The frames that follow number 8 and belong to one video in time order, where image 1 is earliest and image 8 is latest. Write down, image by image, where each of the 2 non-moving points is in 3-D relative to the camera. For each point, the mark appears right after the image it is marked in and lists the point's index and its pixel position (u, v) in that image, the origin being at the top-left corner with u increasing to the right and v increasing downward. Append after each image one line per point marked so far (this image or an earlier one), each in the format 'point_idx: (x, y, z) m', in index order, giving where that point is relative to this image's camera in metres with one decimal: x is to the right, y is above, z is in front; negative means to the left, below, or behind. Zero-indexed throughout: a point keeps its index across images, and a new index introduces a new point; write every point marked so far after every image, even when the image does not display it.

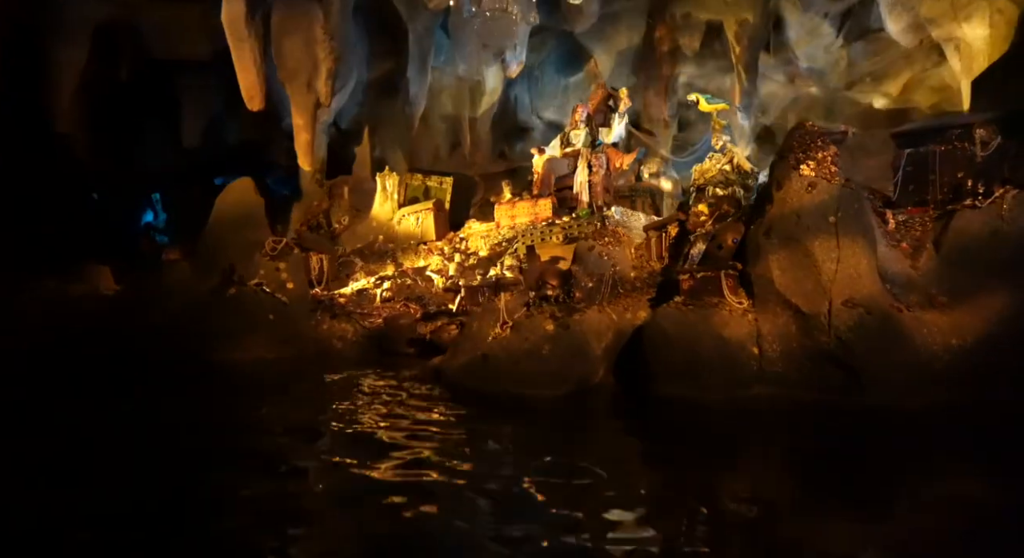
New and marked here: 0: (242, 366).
0: (-3.2, -1.1, +8.6) m
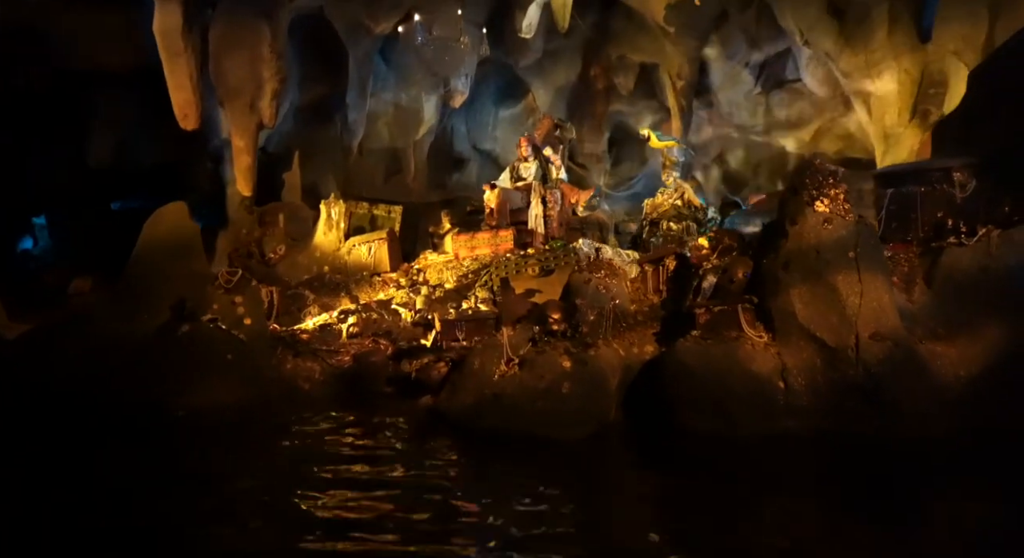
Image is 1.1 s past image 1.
0: (-3.3, -1.4, +7.8) m
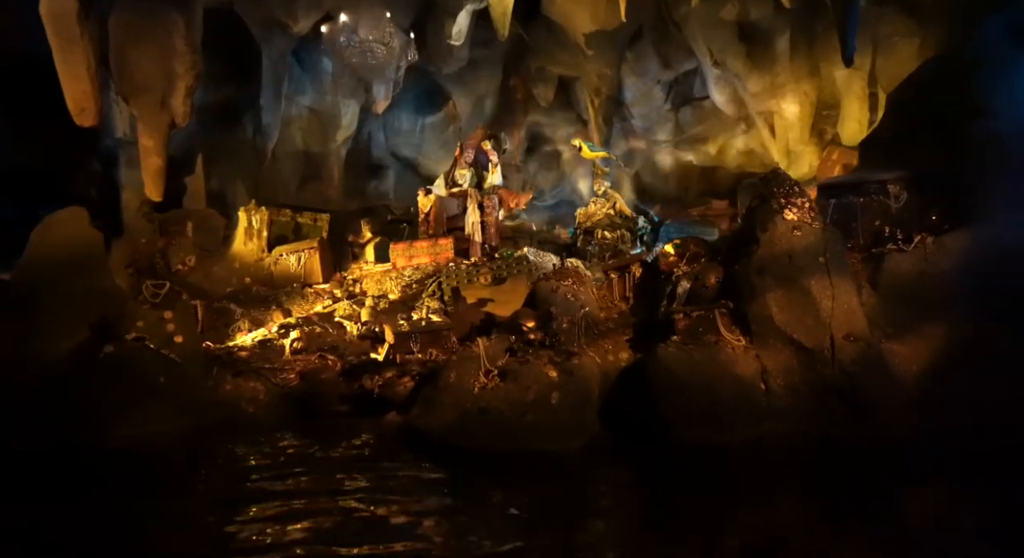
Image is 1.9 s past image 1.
0: (-3.6, -1.6, +7.0) m
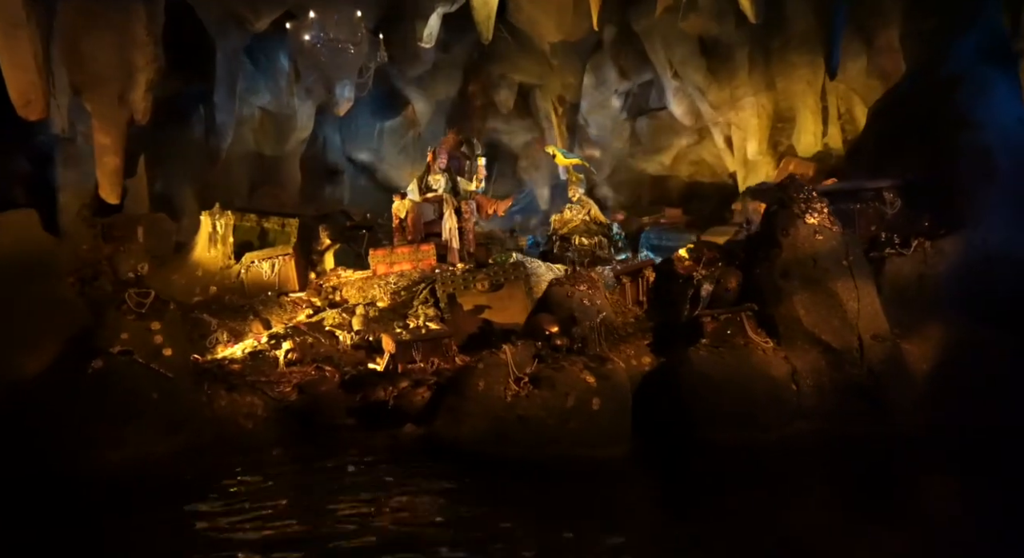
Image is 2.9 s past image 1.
0: (-3.4, -1.6, +6.4) m
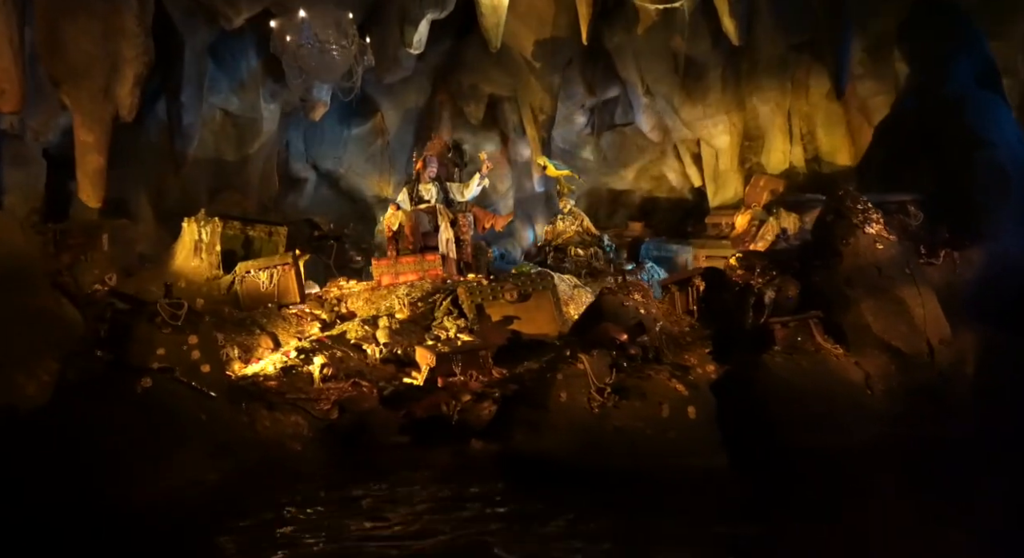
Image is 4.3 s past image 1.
0: (-2.6, -1.7, +5.8) m
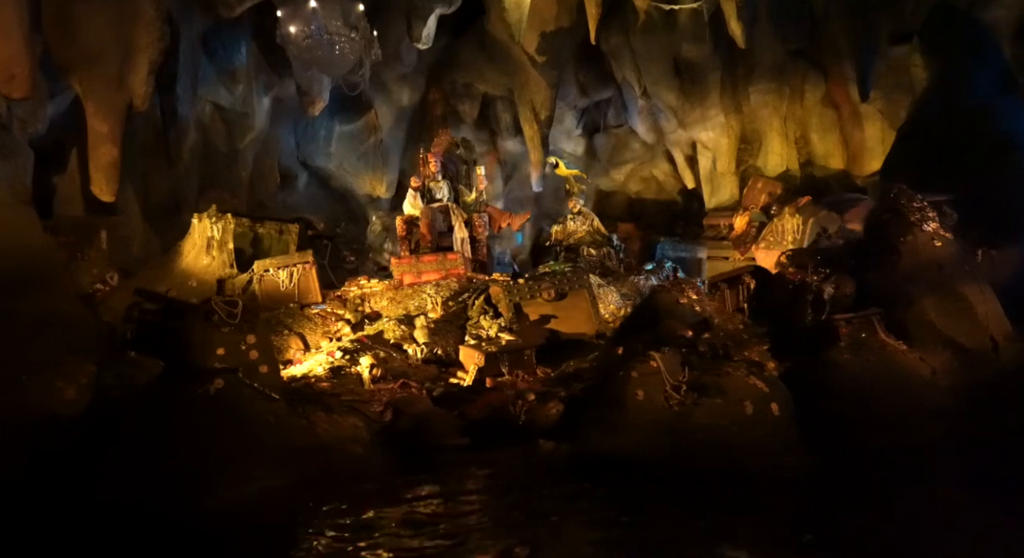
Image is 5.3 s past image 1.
0: (-1.9, -1.7, +5.4) m
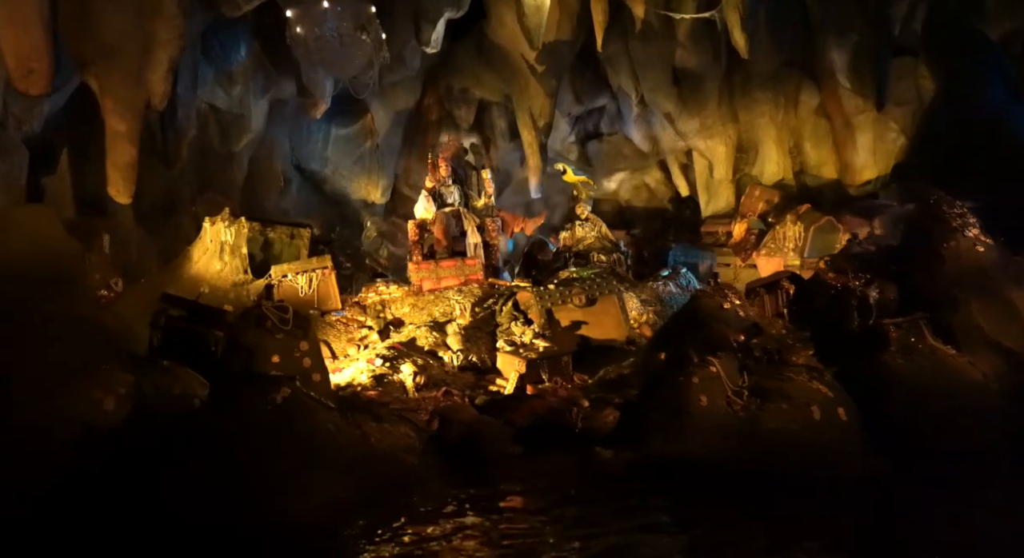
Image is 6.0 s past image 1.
0: (-1.4, -1.7, +5.2) m
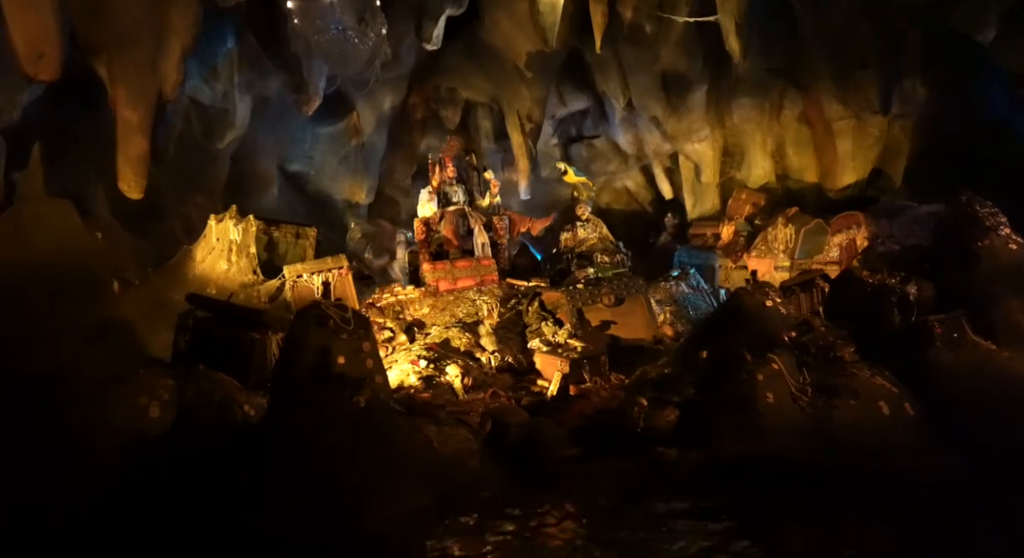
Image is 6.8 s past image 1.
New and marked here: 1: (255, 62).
0: (-0.8, -1.7, +4.9) m
1: (-4.5, +3.9, +12.6) m
